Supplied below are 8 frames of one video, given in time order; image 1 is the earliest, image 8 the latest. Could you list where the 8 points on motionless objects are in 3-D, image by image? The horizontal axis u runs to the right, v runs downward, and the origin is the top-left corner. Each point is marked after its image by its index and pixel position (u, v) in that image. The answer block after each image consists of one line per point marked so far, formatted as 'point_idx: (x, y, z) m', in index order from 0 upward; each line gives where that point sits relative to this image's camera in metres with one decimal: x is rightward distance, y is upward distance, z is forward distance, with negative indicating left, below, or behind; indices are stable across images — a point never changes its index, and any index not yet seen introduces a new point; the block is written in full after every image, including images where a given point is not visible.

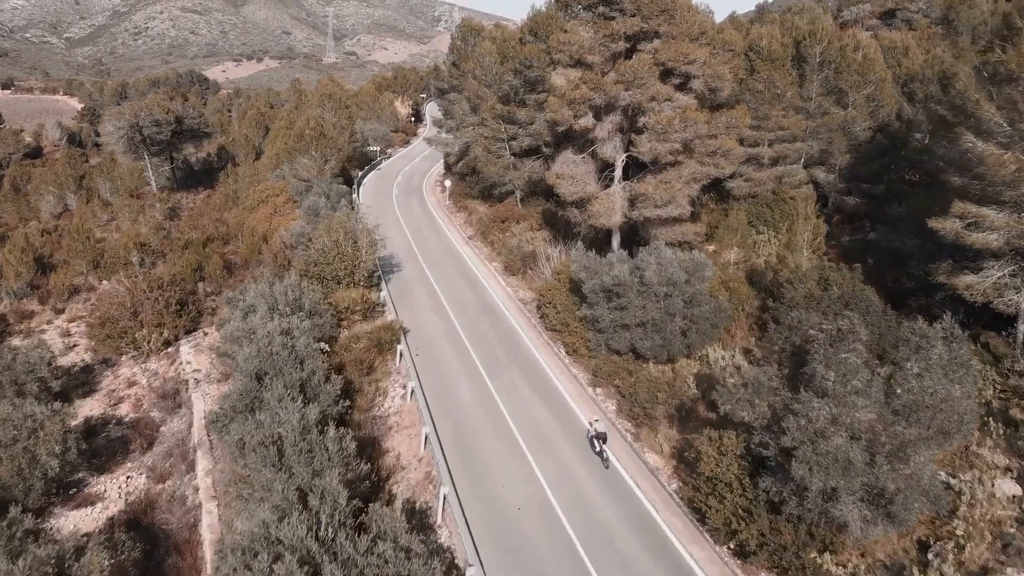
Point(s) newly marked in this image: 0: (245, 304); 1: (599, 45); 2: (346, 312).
0: (-6.2, -0.4, +18.3) m
1: (+2.2, +6.1, +19.6) m
2: (-4.2, -0.6, +19.7) m
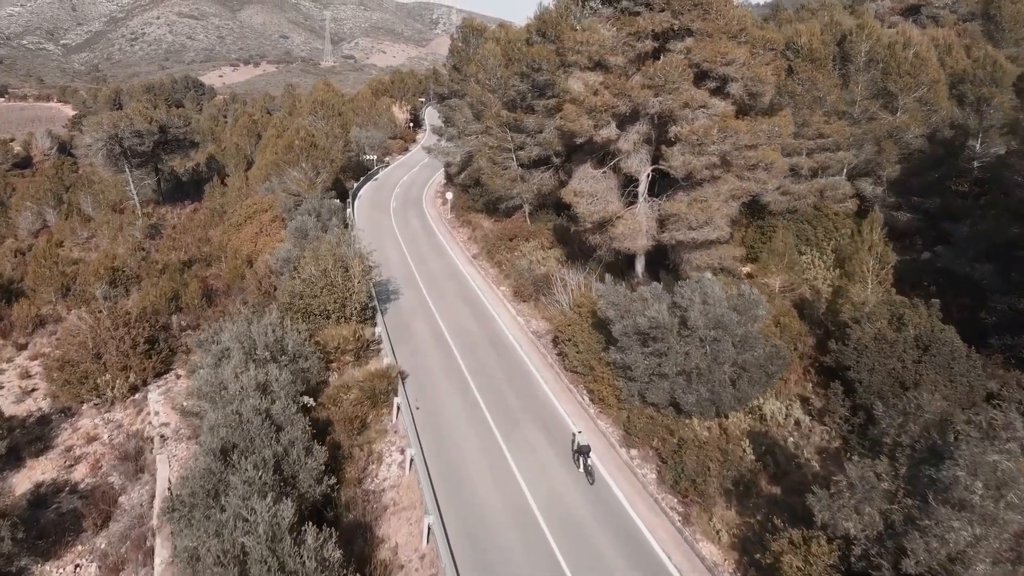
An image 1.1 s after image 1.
0: (-5.9, -1.2, +15.8) m
1: (+2.4, +5.3, +17.1) m
2: (-3.9, -1.4, +17.2) m
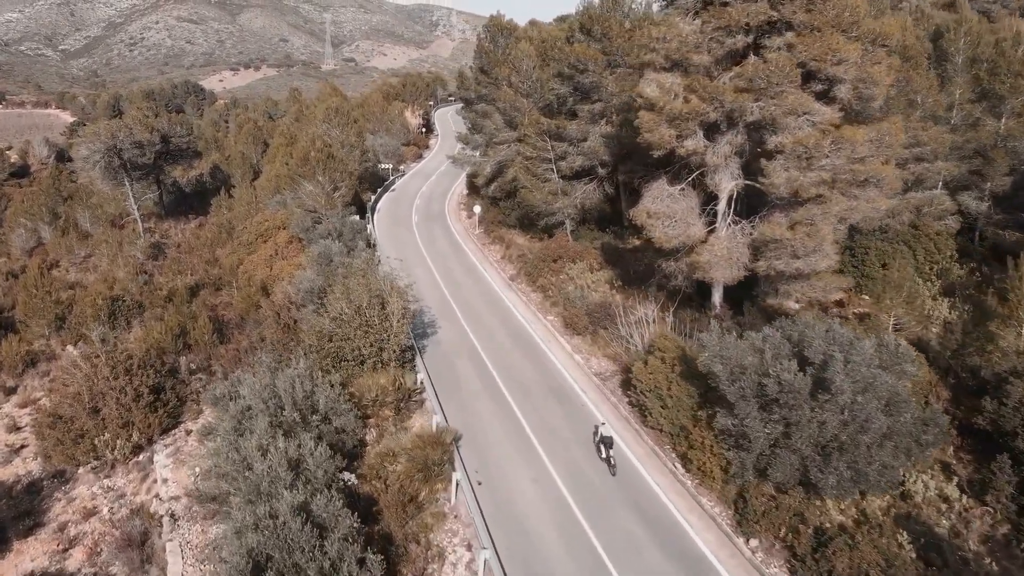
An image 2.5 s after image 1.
0: (-4.6, -2.0, +13.2) m
1: (+3.7, +4.6, +14.6) m
2: (-2.6, -2.2, +14.7) m
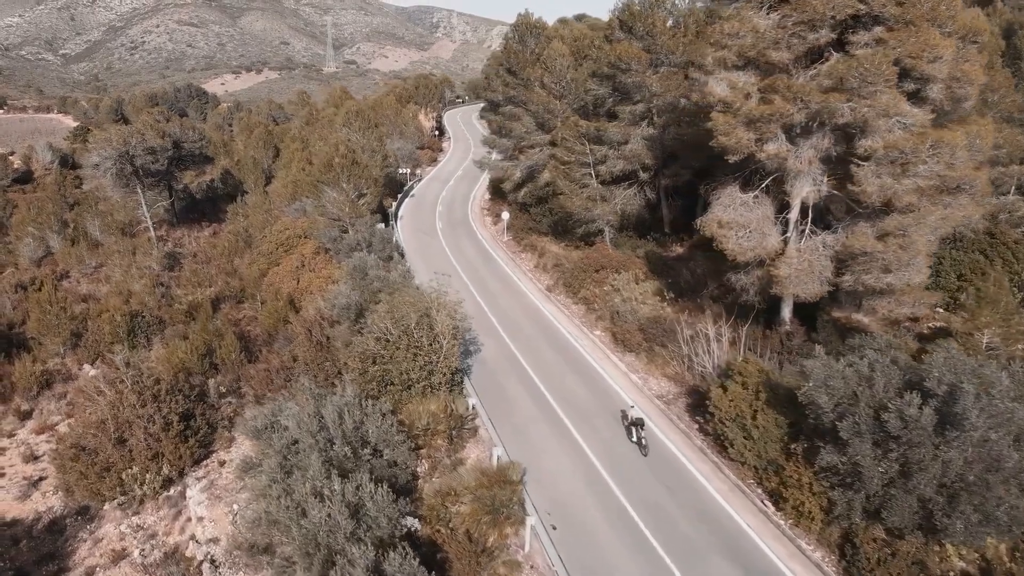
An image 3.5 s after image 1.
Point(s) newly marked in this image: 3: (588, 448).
0: (-3.5, -2.4, +12.0) m
1: (+4.7, +4.3, +13.4) m
2: (-1.5, -2.6, +13.5) m
3: (+1.3, -2.8, +13.6) m
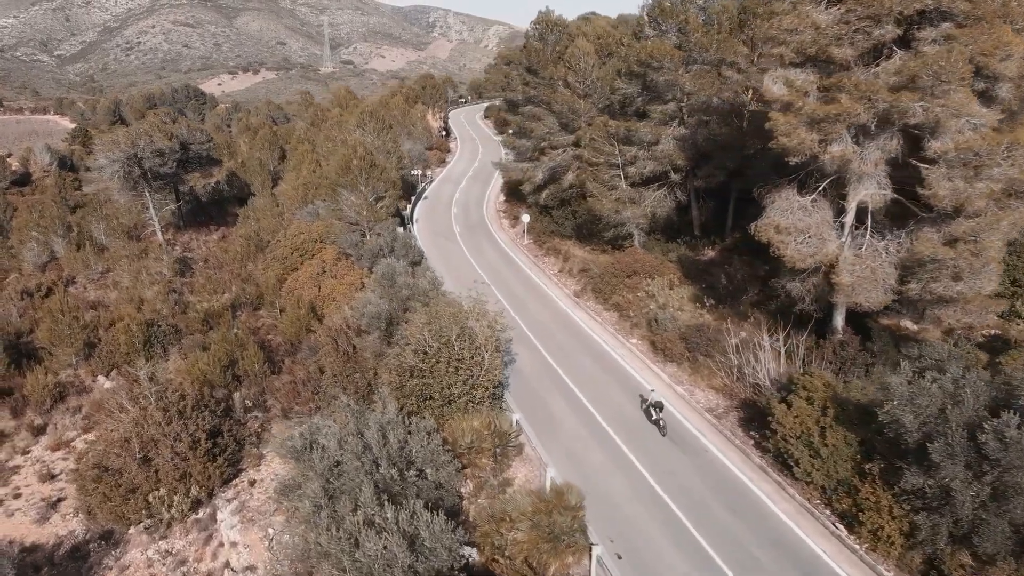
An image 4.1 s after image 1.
0: (-2.7, -2.6, +11.3) m
1: (+5.5, +4.1, +12.7) m
2: (-0.7, -2.7, +12.8) m
3: (+2.1, -2.9, +12.9) m
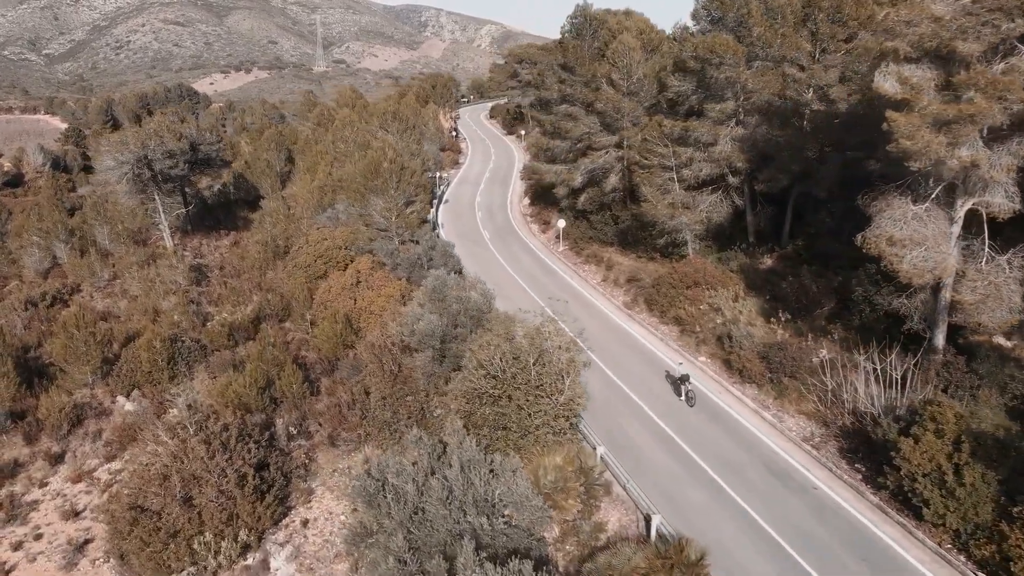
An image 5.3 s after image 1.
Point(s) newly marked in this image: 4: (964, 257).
0: (-1.3, -2.9, +9.9) m
1: (+6.8, +3.9, +11.4) m
2: (+0.7, -3.0, +11.4) m
3: (+3.4, -3.2, +11.6) m
4: (+7.3, +0.5, +12.9) m
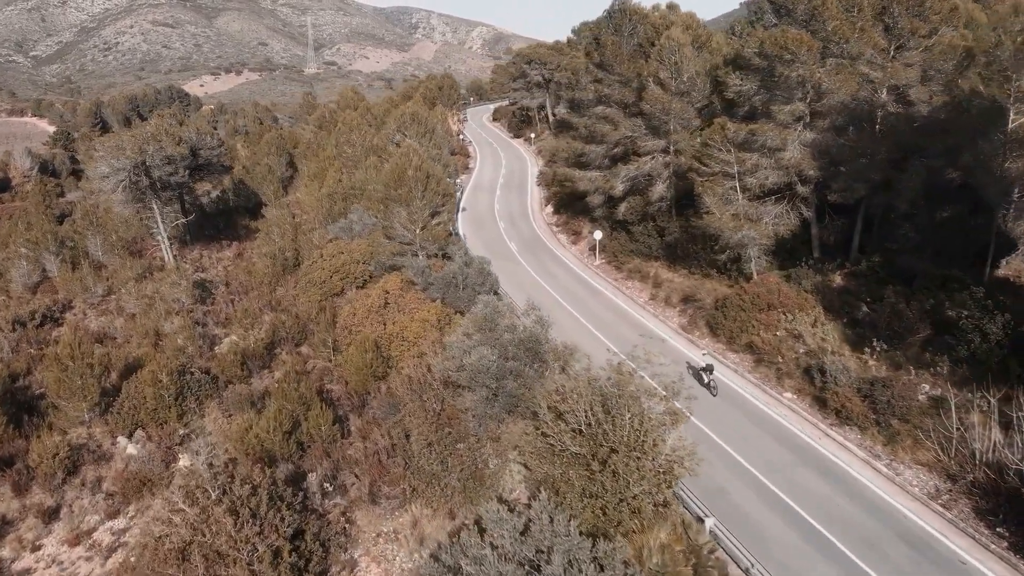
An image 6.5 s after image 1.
0: (-0.1, -3.4, +7.9) m
1: (+8.0, +3.4, +9.5) m
2: (+1.8, -3.5, +9.4) m
3: (+4.6, -3.7, +9.6) m
4: (+8.4, +0.1, +11.0) m
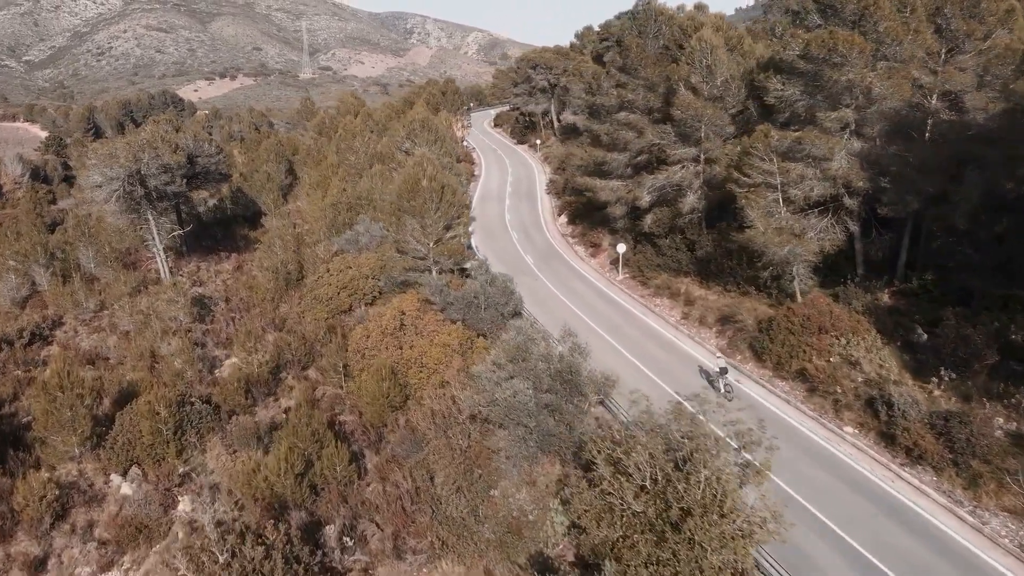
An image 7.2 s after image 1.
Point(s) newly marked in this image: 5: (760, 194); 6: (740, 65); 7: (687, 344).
0: (+0.5, -3.7, +6.6) m
1: (+8.6, +3.0, +8.3) m
2: (+2.4, -3.9, +8.1) m
3: (+5.2, -4.1, +8.3) m
4: (+9.0, -0.3, +9.7) m
5: (+5.4, +2.2, +18.1) m
6: (+5.7, +5.6, +19.7) m
7: (+4.1, -1.6, +16.7) m
